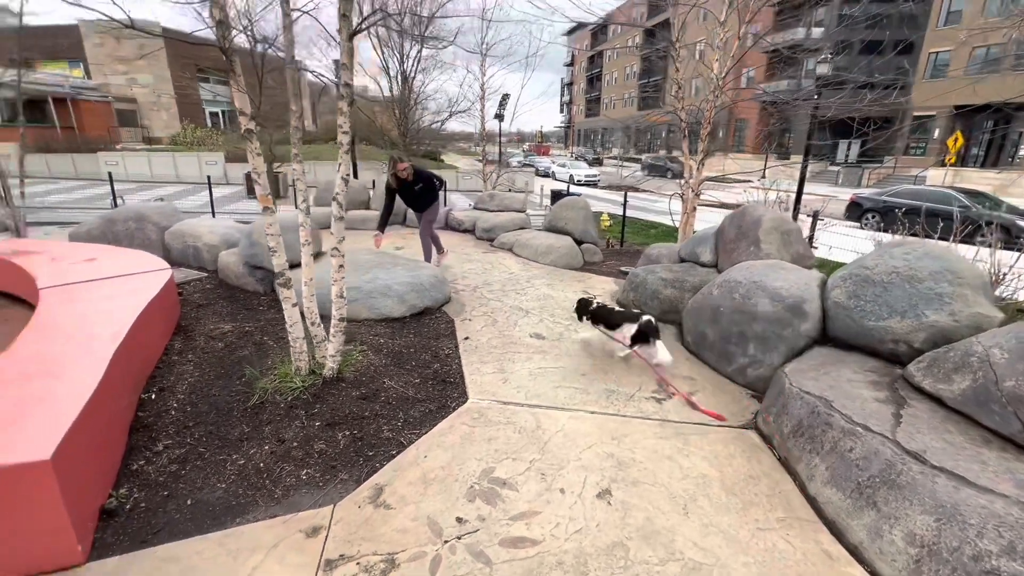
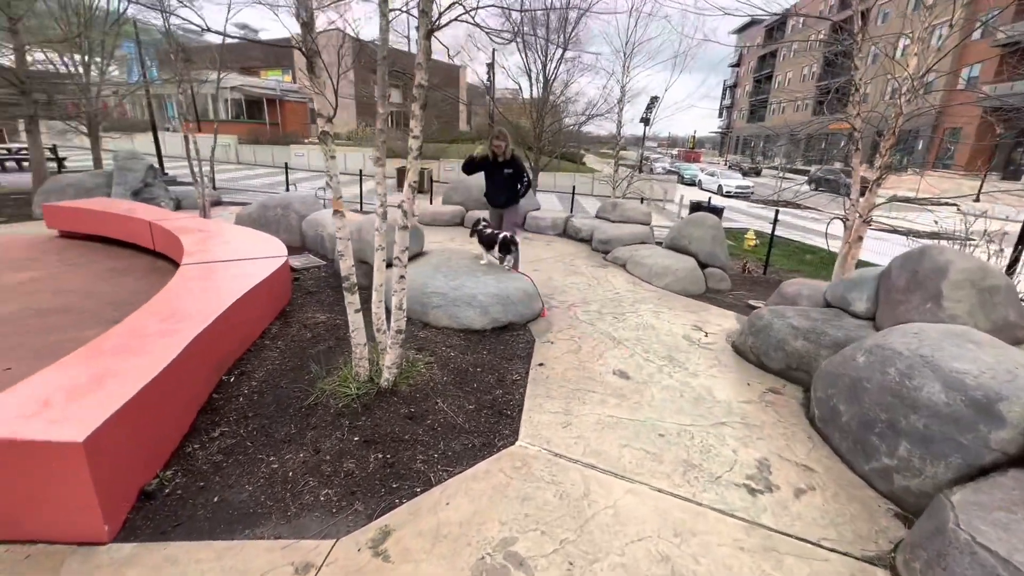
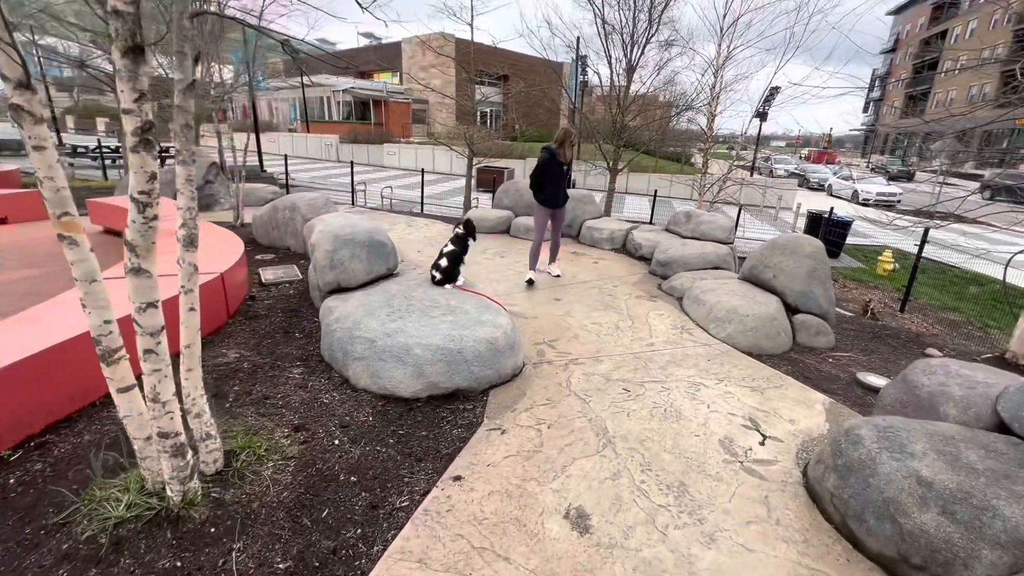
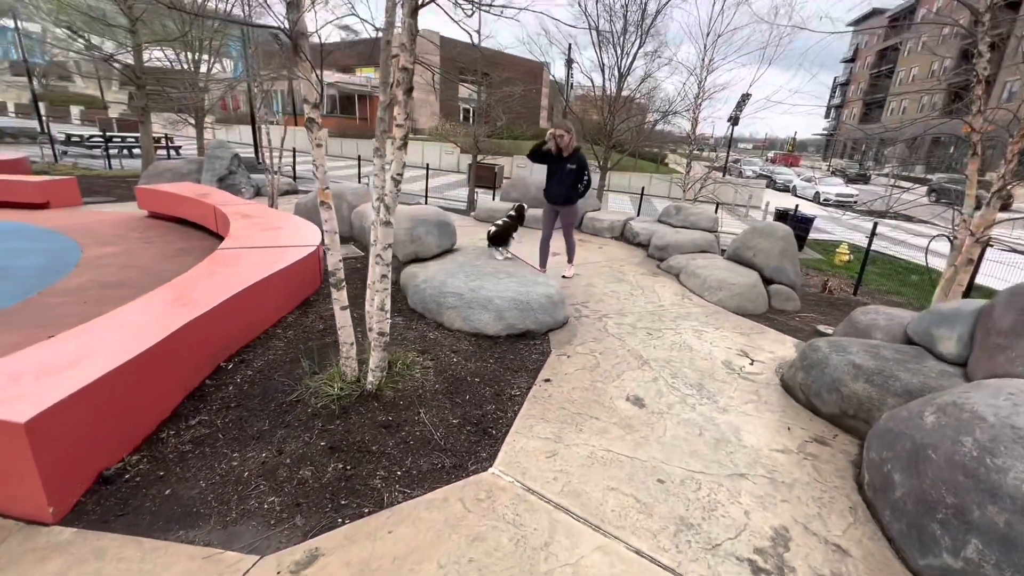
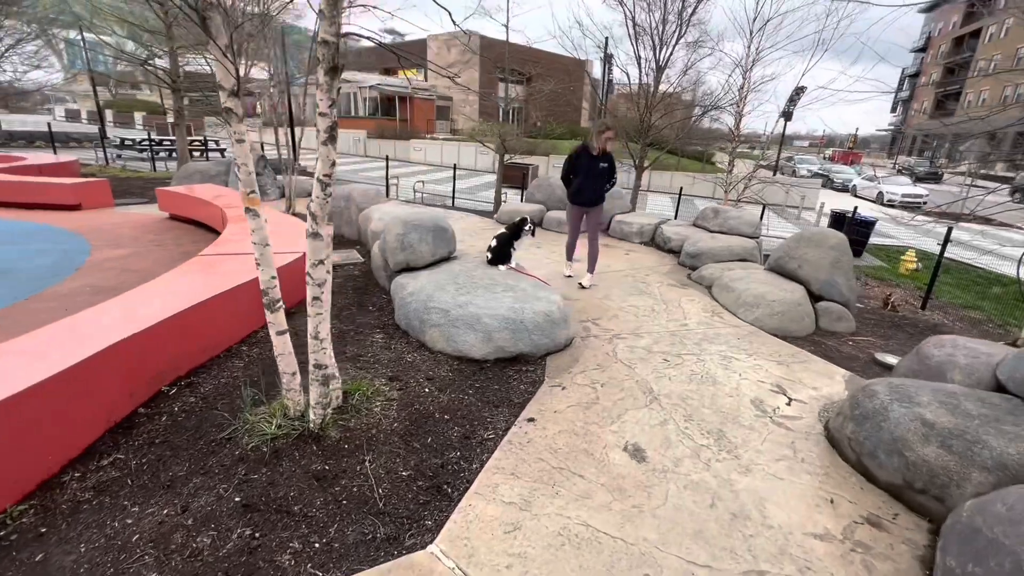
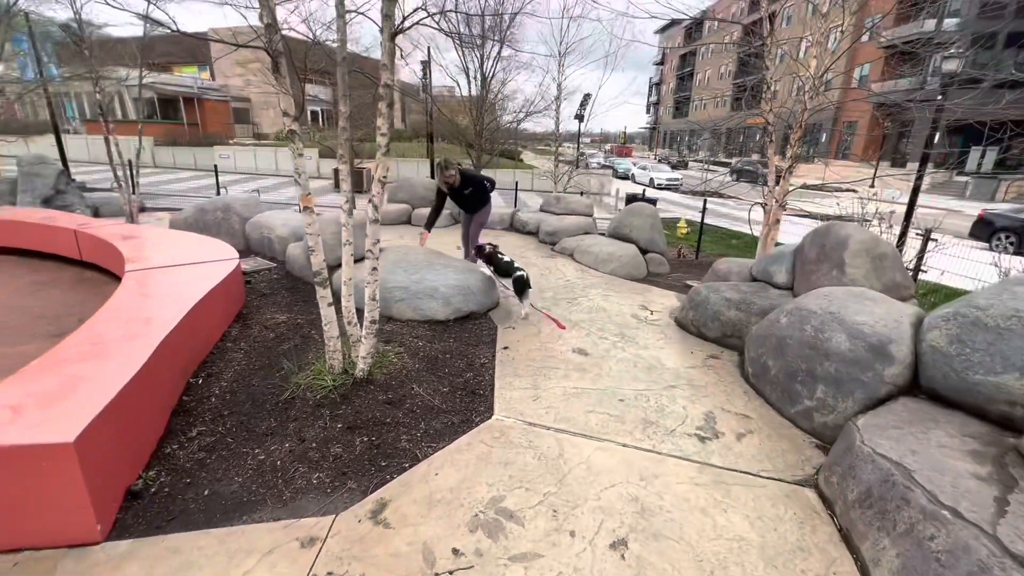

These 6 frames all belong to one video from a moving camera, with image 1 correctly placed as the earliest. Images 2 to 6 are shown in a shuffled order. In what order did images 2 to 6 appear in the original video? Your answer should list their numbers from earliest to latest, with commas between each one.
6, 2, 4, 5, 3
